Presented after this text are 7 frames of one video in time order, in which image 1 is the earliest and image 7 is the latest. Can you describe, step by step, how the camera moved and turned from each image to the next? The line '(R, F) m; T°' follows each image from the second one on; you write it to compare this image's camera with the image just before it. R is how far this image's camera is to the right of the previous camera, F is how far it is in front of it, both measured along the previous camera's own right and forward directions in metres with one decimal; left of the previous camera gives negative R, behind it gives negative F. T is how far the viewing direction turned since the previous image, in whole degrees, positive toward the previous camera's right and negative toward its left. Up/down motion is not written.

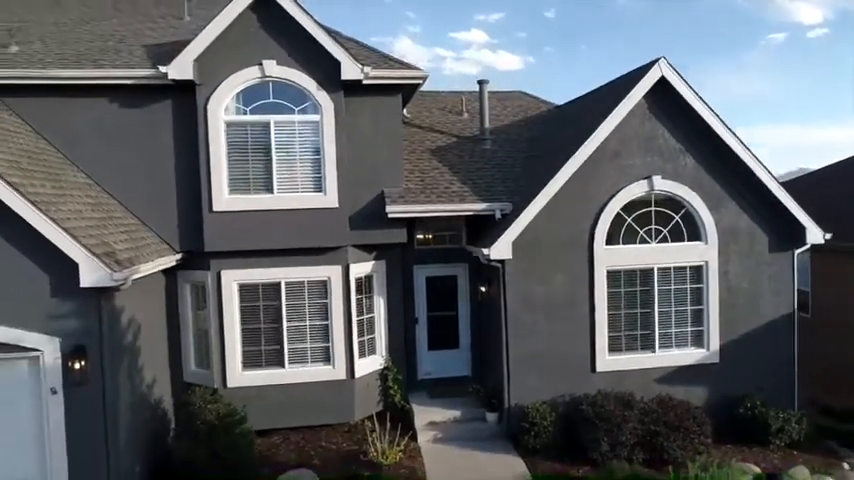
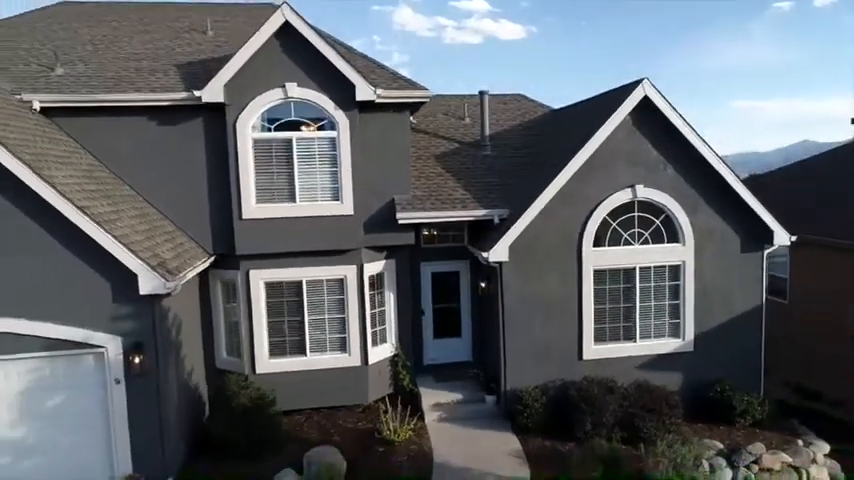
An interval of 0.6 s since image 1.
(-0.1, -1.1) m; 0°
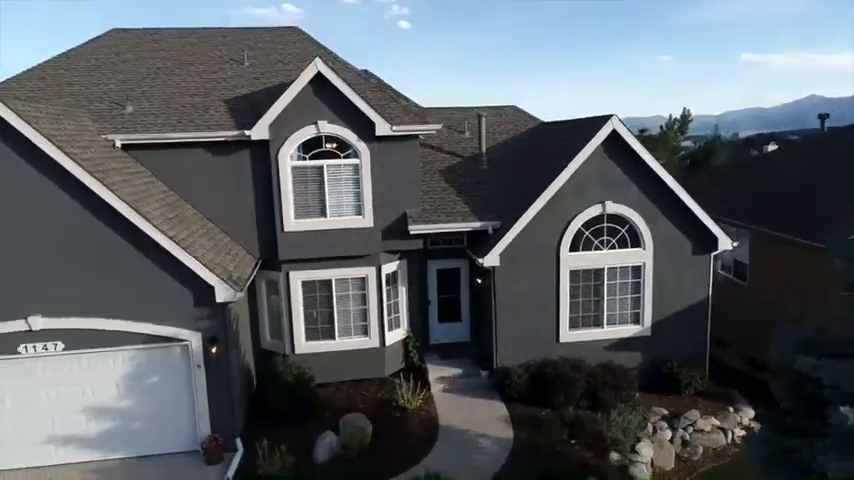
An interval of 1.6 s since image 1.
(-0.1, -2.4) m; 0°
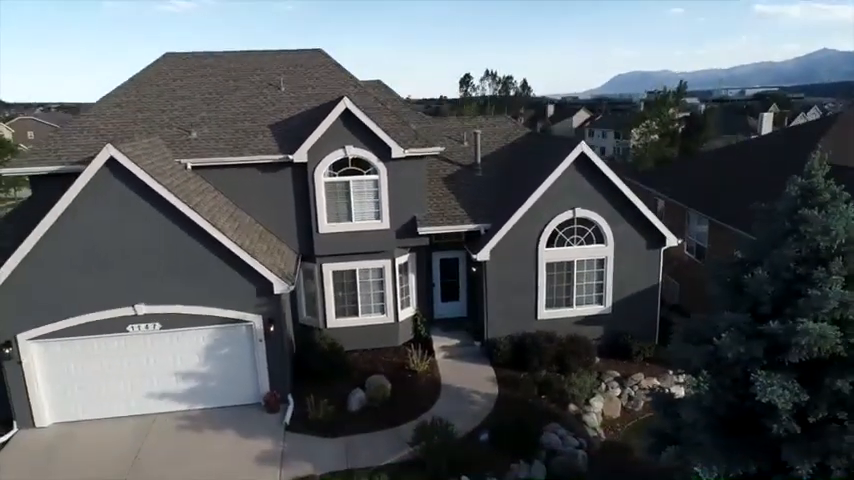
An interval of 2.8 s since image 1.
(-0.1, -3.4) m; 0°
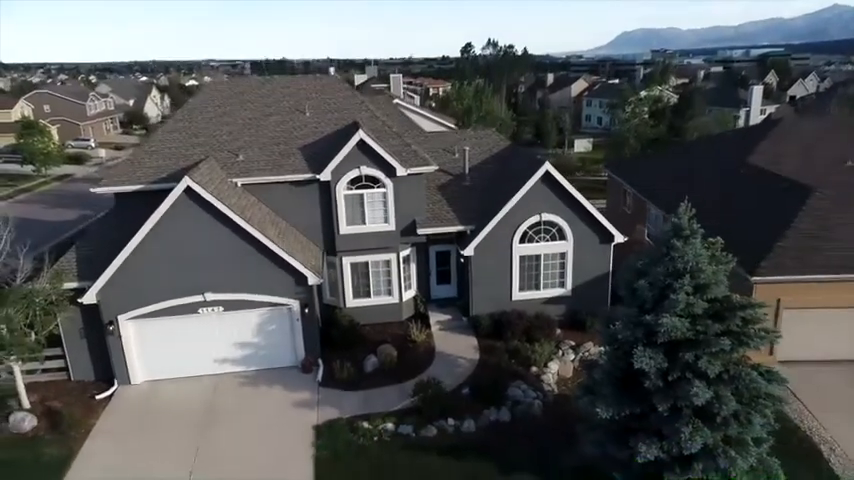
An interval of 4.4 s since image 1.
(+0.2, -4.4) m; 0°
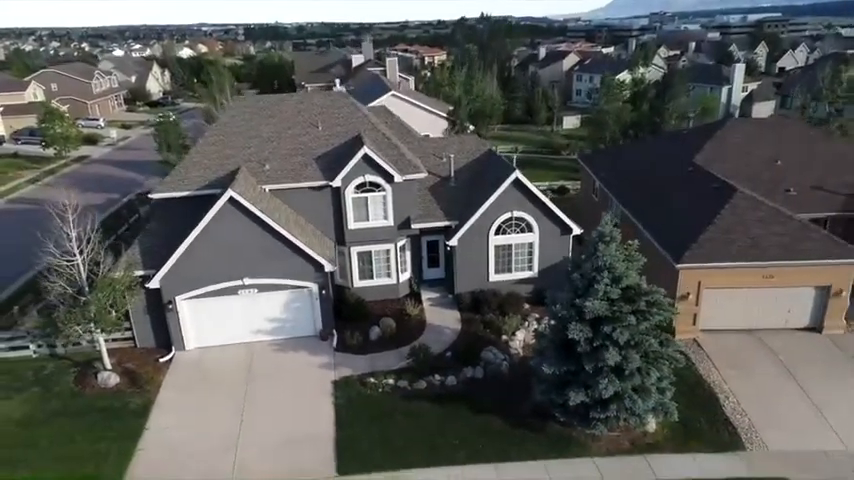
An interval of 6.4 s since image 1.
(+0.2, -4.8) m; 0°
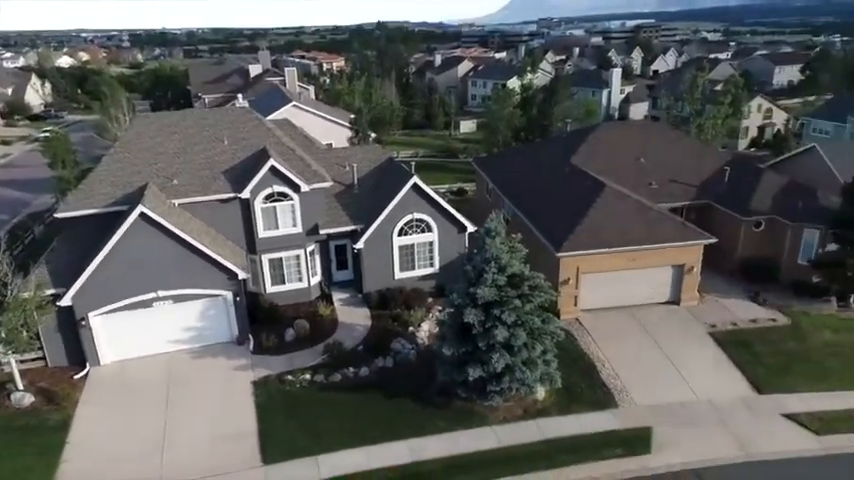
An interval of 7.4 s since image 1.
(0.0, -2.1) m; +9°
